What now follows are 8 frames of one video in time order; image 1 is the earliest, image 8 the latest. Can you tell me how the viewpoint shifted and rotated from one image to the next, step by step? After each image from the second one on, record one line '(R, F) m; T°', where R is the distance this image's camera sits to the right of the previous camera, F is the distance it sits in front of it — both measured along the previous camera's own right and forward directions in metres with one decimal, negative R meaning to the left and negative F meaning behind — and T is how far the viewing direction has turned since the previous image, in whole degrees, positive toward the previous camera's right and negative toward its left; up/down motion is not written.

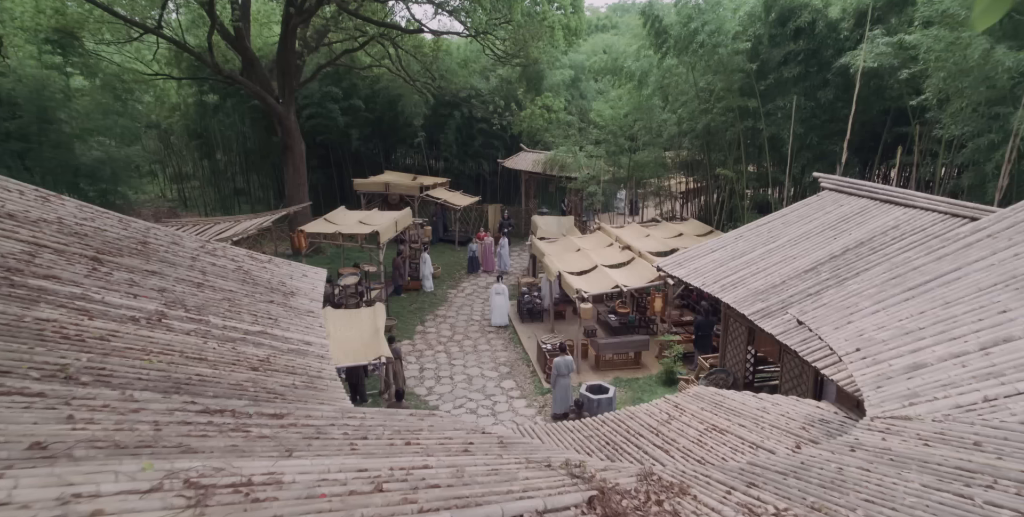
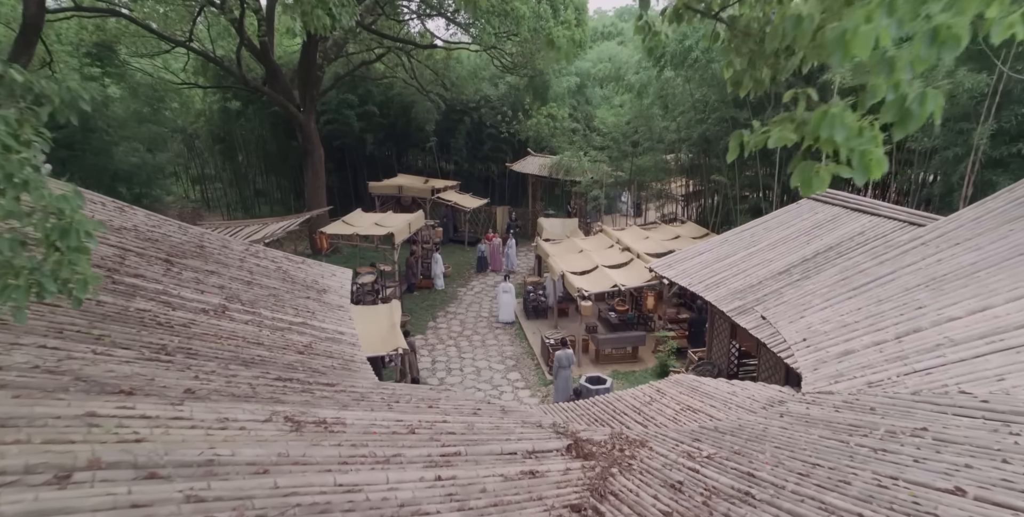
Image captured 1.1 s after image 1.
(+0.1, -0.9) m; -1°
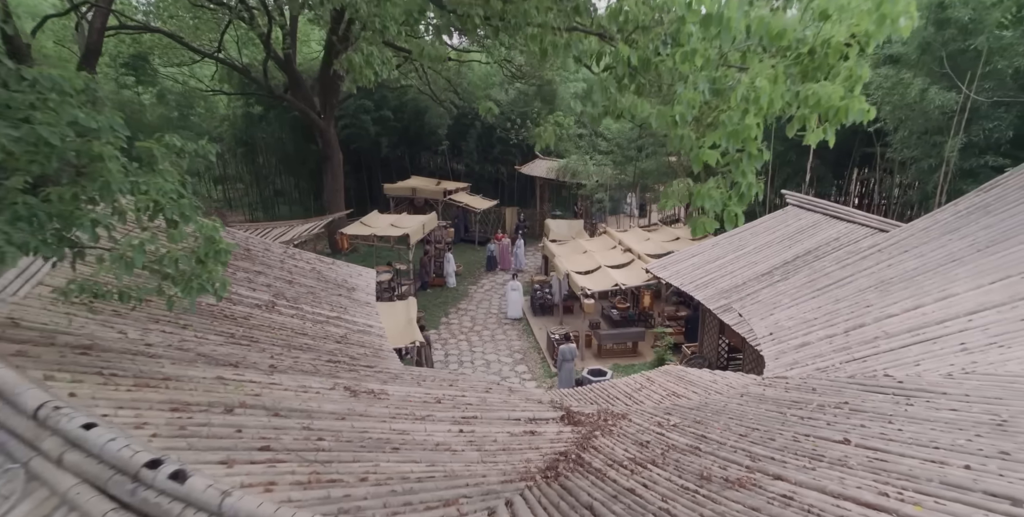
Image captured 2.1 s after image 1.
(0.0, -0.9) m; -1°
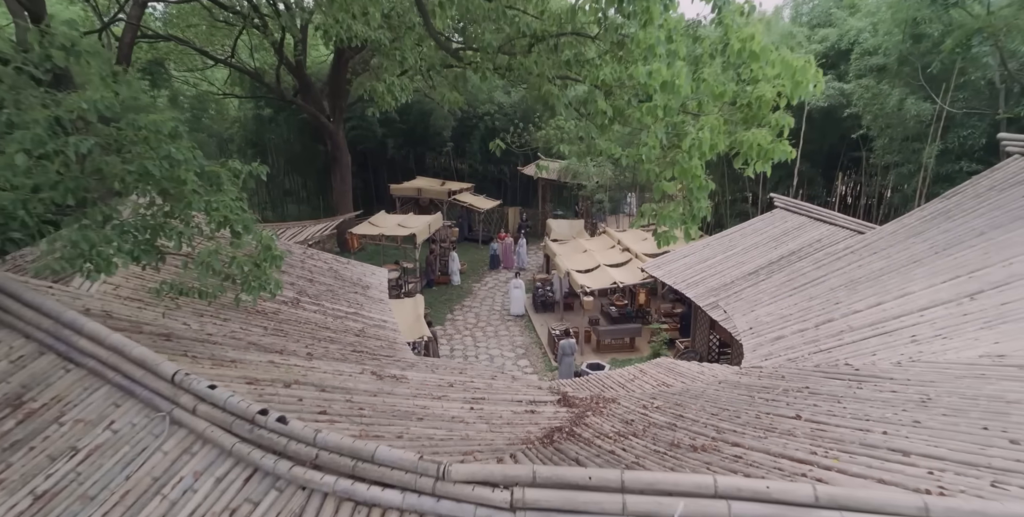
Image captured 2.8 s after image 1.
(0.0, -0.6) m; 0°
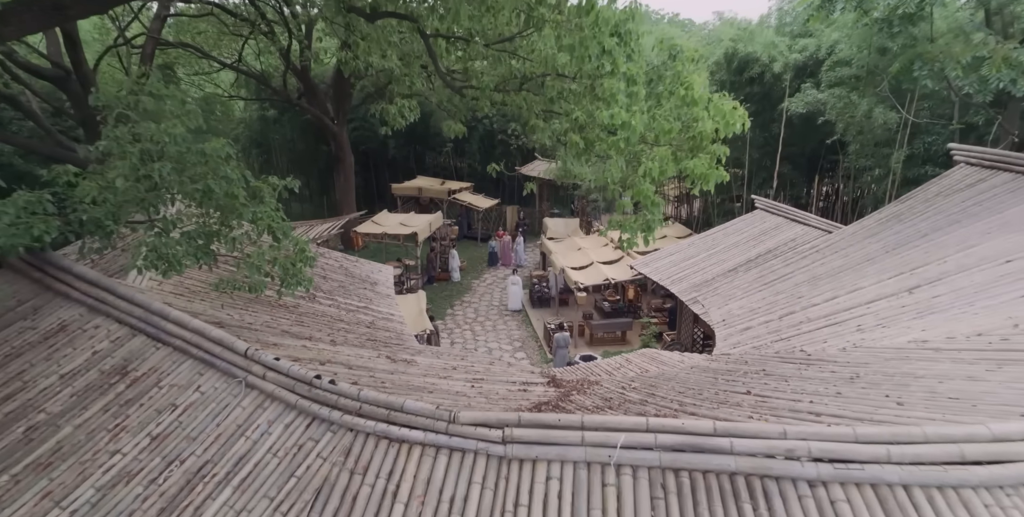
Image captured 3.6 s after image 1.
(0.0, -0.7) m; 0°
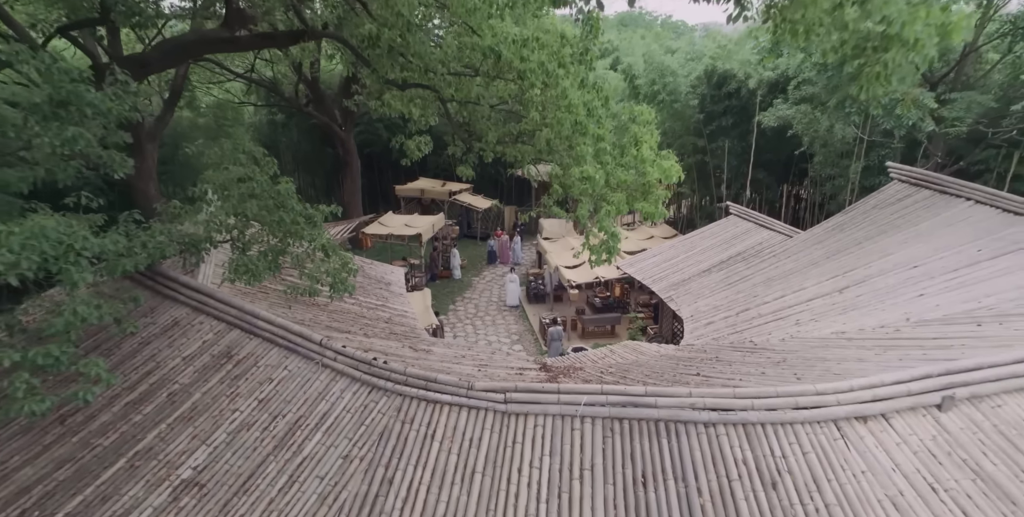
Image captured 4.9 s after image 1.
(0.0, -1.2) m; 0°
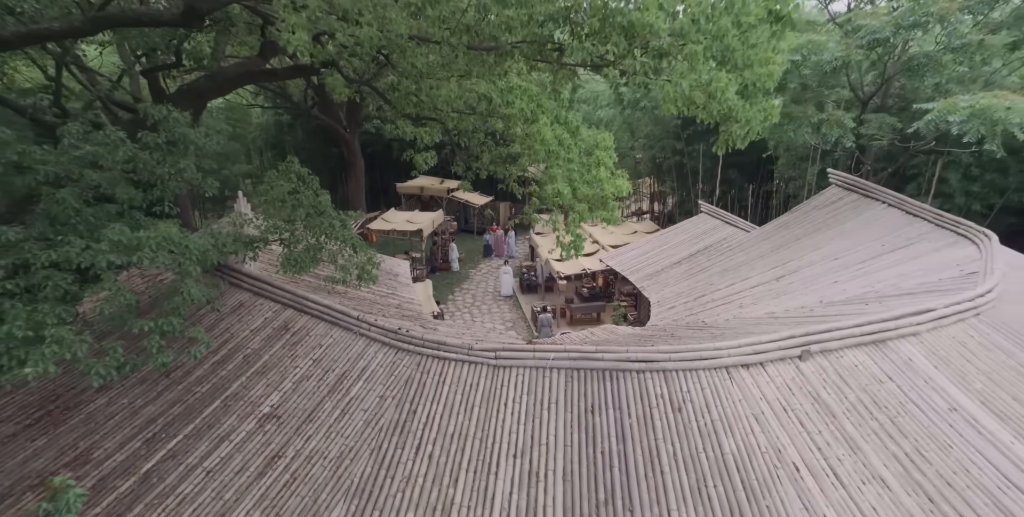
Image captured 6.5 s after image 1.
(+0.1, -1.4) m; 0°
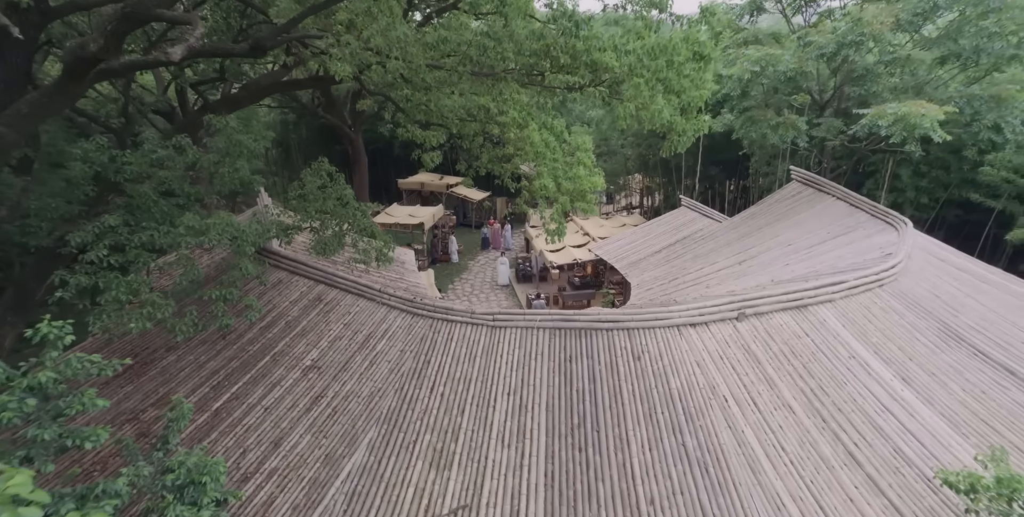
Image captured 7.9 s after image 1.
(0.0, -1.2) m; 0°
